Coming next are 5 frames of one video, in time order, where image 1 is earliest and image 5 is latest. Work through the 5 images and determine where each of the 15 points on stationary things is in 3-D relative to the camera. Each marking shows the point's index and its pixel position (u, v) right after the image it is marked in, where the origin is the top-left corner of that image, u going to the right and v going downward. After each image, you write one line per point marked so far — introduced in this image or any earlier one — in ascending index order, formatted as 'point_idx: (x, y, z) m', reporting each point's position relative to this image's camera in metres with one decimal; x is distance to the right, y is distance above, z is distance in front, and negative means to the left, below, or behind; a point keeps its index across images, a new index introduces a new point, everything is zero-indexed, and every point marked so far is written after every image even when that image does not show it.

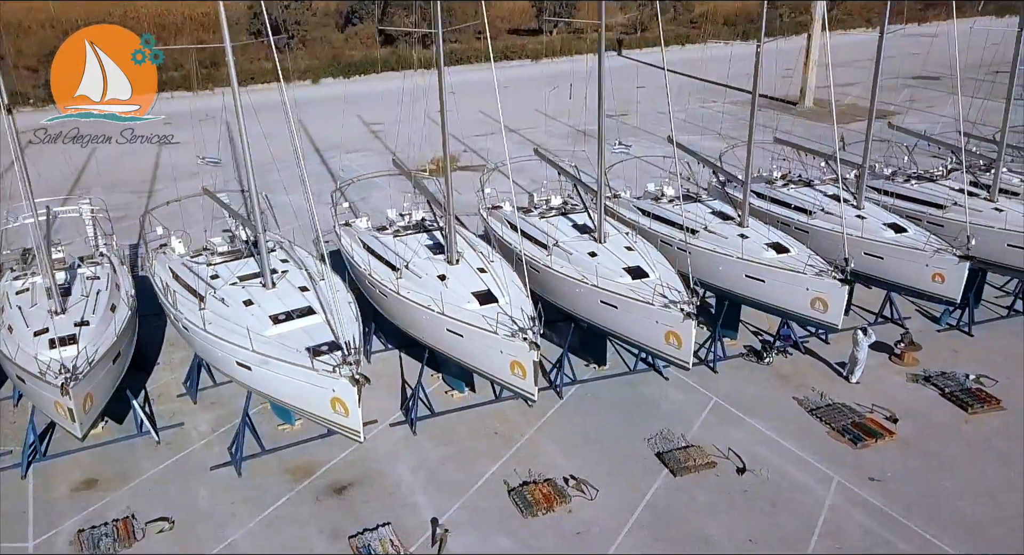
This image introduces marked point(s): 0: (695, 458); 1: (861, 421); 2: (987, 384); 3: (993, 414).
0: (+2.3, -2.3, +9.9) m
1: (+4.7, -2.0, +10.7) m
2: (+7.0, -1.6, +11.5) m
3: (+6.7, -1.9, +10.8) m
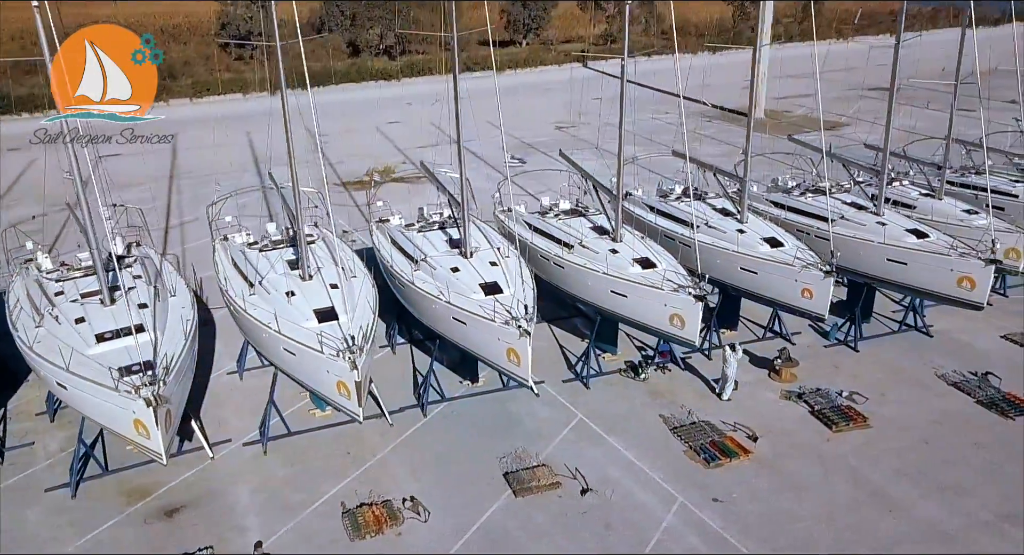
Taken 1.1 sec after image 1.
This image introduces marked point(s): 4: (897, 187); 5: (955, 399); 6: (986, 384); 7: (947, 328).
0: (+0.3, -2.5, +9.7) m
1: (+2.8, -2.2, +10.5) m
2: (+5.0, -1.8, +11.4) m
3: (+4.7, -2.1, +10.7) m
4: (+7.4, +1.7, +15.2) m
5: (+6.5, -1.8, +11.4) m
6: (+7.0, -1.6, +11.6) m
7: (+7.5, -0.9, +13.5) m
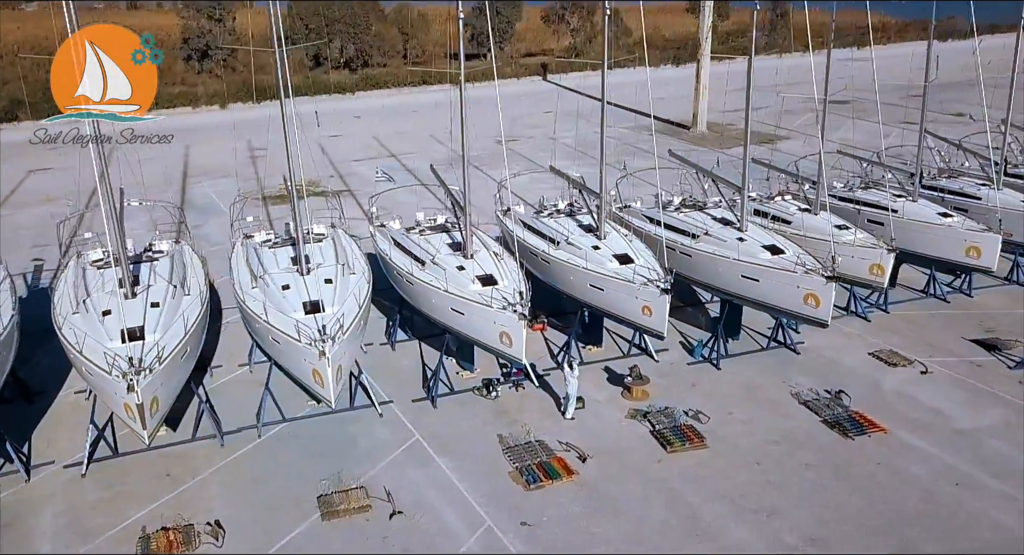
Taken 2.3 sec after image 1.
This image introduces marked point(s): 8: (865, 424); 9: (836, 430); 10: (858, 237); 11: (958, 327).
0: (-2.0, -2.7, +9.5) m
1: (+0.5, -2.4, +10.3) m
2: (+2.7, -2.1, +11.2) m
3: (+2.4, -2.3, +10.5) m
4: (+5.1, +1.4, +15.0) m
5: (+4.1, -2.0, +11.2) m
6: (+4.7, -1.8, +11.5) m
7: (+5.2, -1.2, +13.3) m
8: (+5.0, -2.1, +11.0) m
9: (+4.5, -2.1, +10.9) m
10: (+5.8, +0.7, +13.4) m
11: (+8.0, -0.9, +13.9) m
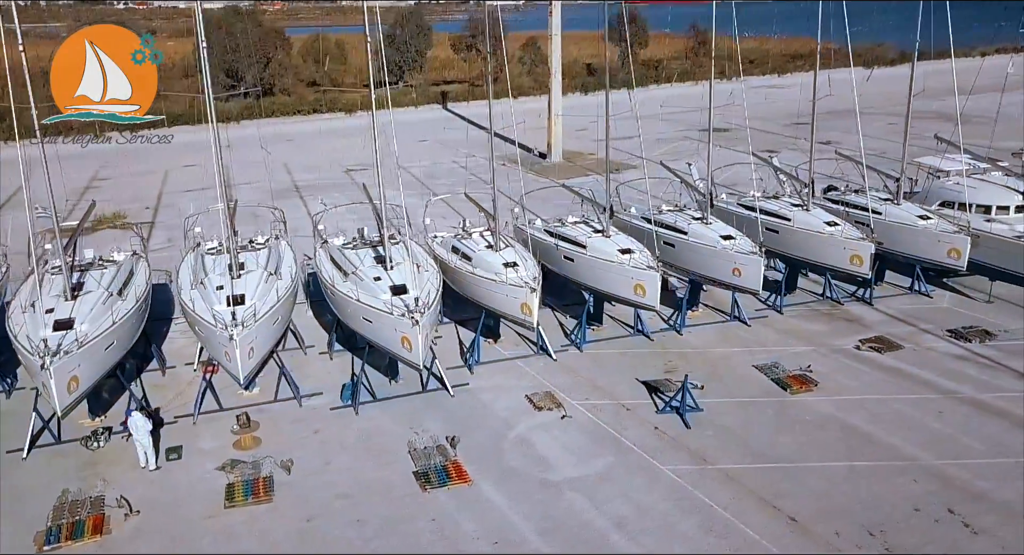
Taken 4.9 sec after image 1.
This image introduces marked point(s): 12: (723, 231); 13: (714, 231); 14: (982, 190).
0: (-7.7, -3.3, +8.9) m
1: (-5.3, -3.0, +9.7) m
2: (-3.0, -2.6, +10.6) m
3: (-3.3, -2.9, +9.9) m
4: (-0.7, +0.7, +14.6) m
5: (-1.6, -2.6, +10.7) m
6: (-1.0, -2.4, +10.9) m
7: (-0.6, -1.8, +12.8) m
8: (-0.8, -2.6, +10.4) m
9: (-1.2, -2.7, +10.3) m
10: (+0.1, 0.0, +12.9) m
11: (+2.2, -1.5, +13.4) m
12: (+4.0, +0.9, +14.7) m
13: (+3.8, +0.9, +14.9) m
14: (+9.9, +1.8, +16.4) m
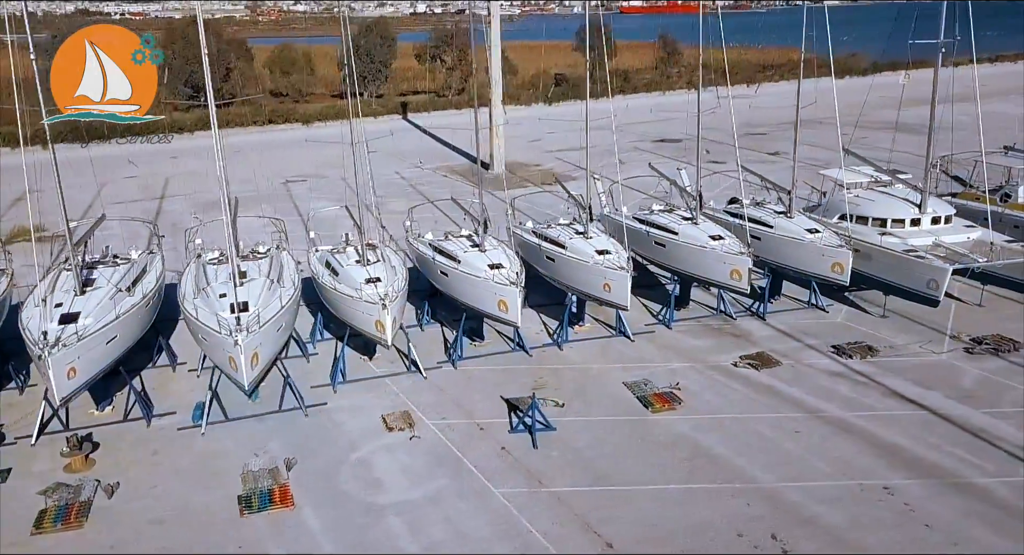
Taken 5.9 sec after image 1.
0: (-9.9, -3.5, +8.5) m
1: (-7.5, -3.2, +9.3) m
2: (-5.3, -2.9, +10.3) m
3: (-5.6, -3.1, +9.6) m
4: (-3.0, +0.5, +14.3) m
5: (-3.8, -2.8, +10.3) m
6: (-3.3, -2.7, +10.6) m
7: (-2.8, -2.1, +12.5) m
8: (-3.0, -2.9, +10.1) m
9: (-3.5, -2.9, +10.0) m
10: (-2.2, -0.2, +12.6) m
11: (-0.1, -1.8, +13.1) m
12: (+1.7, +0.6, +14.4) m
13: (+1.6, +0.6, +14.6) m
14: (+7.6, +1.5, +16.2) m
